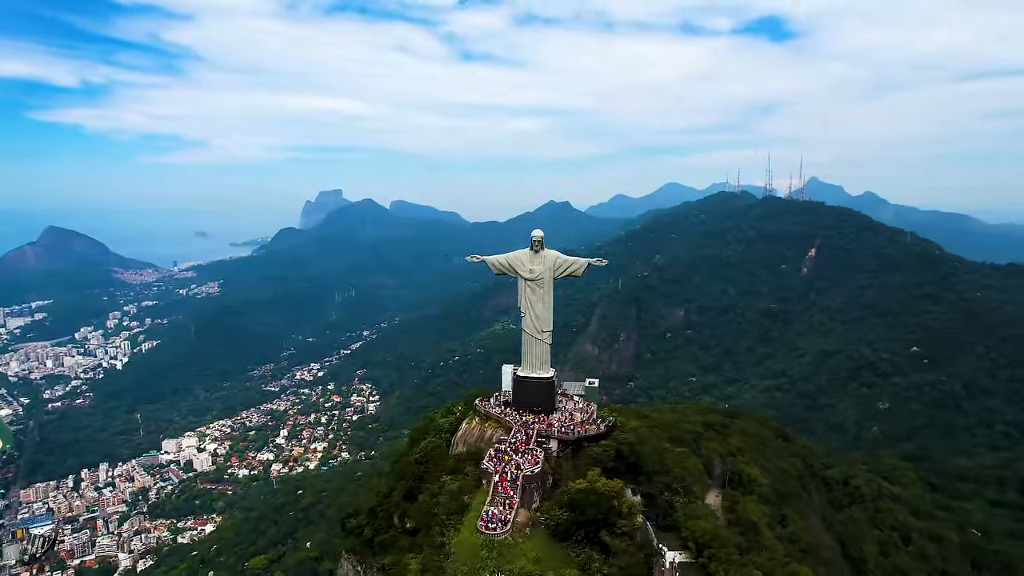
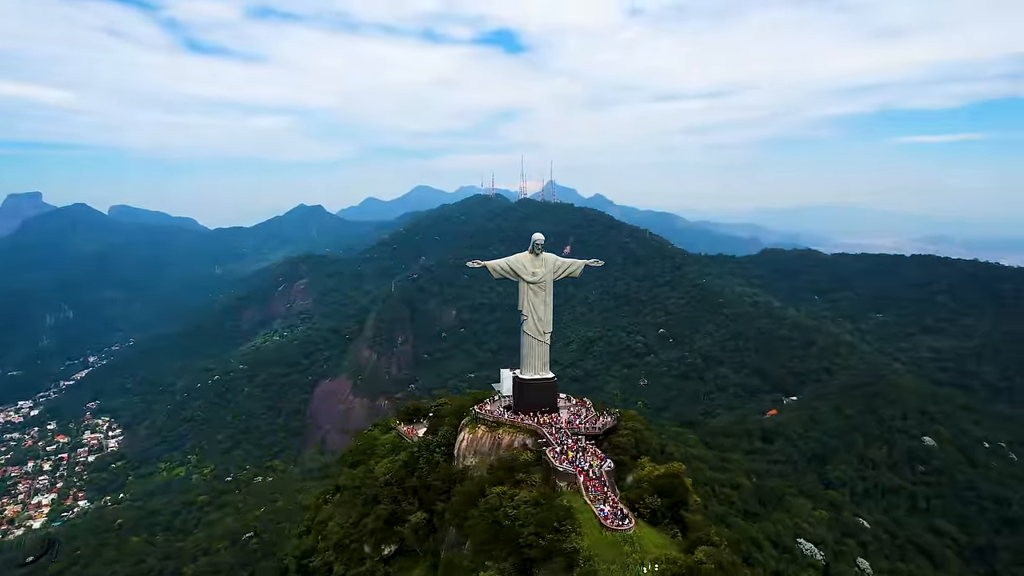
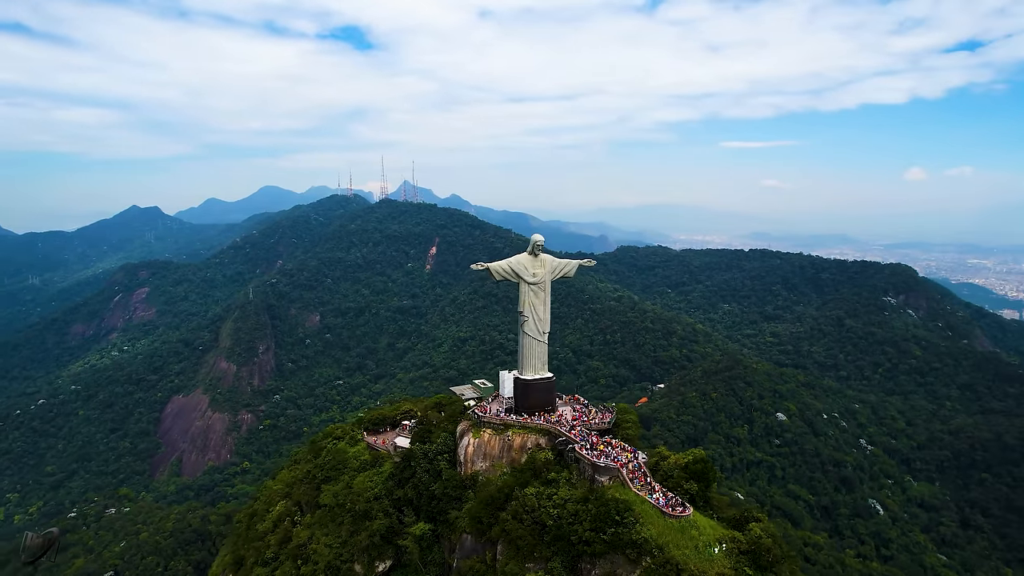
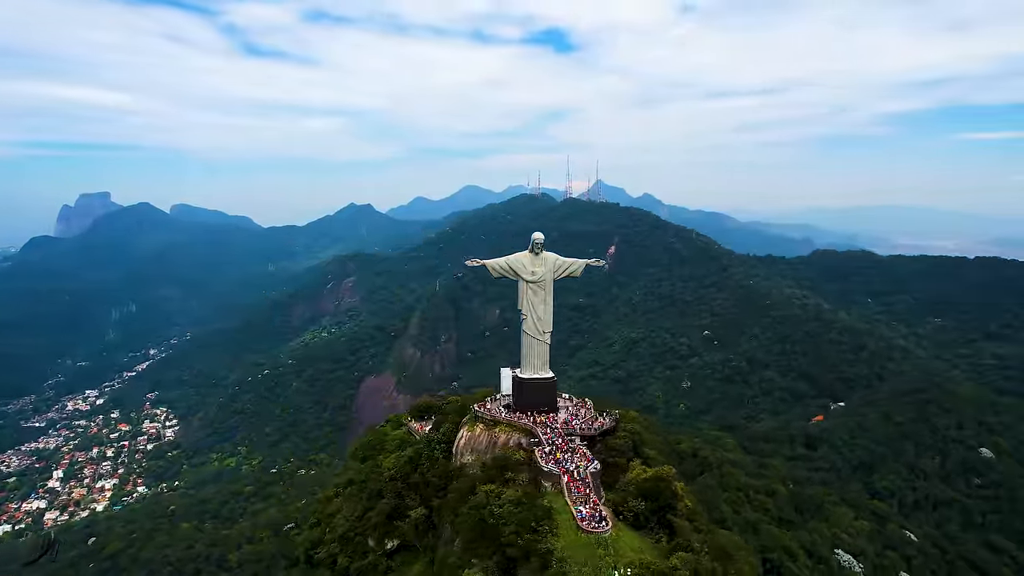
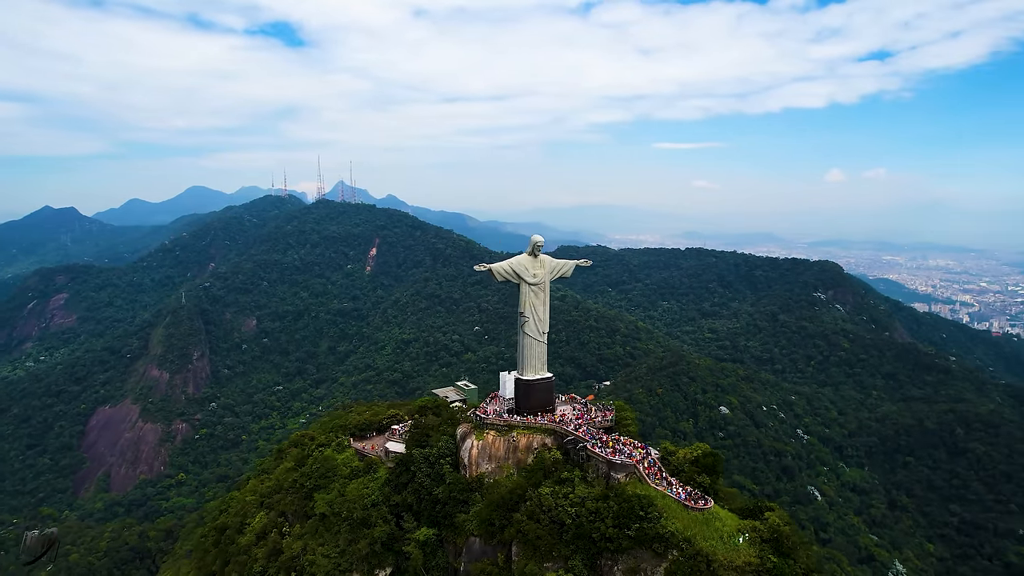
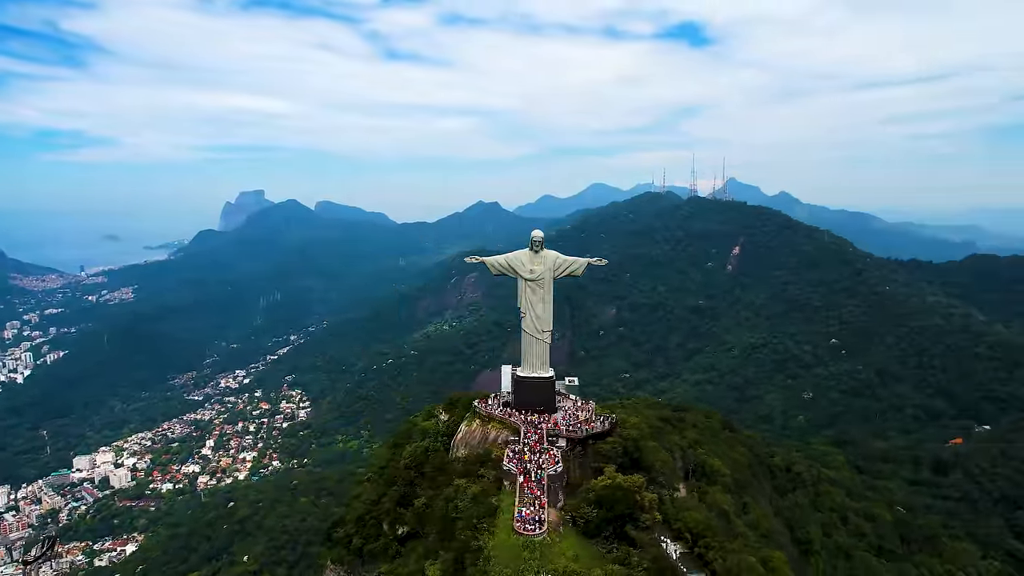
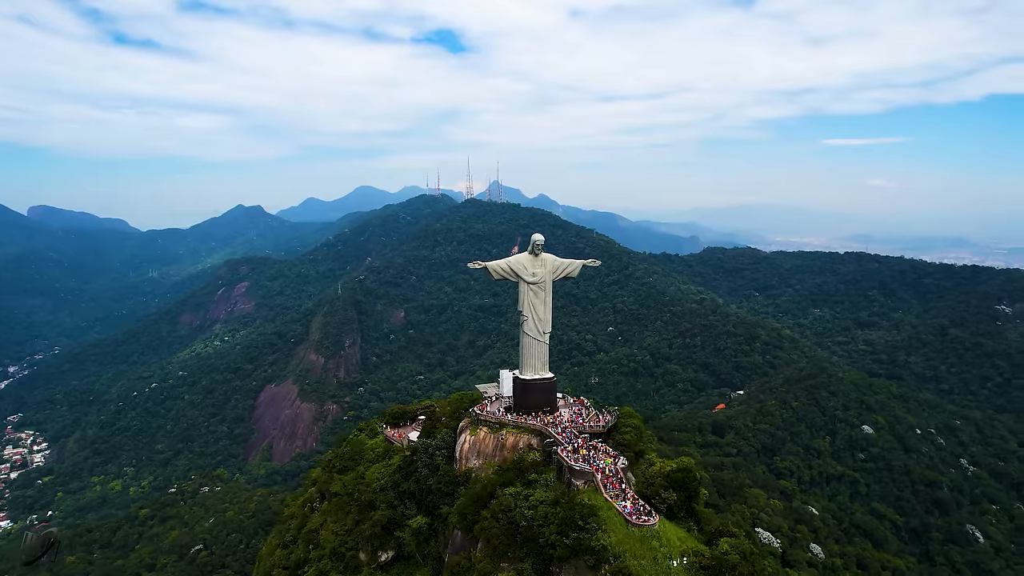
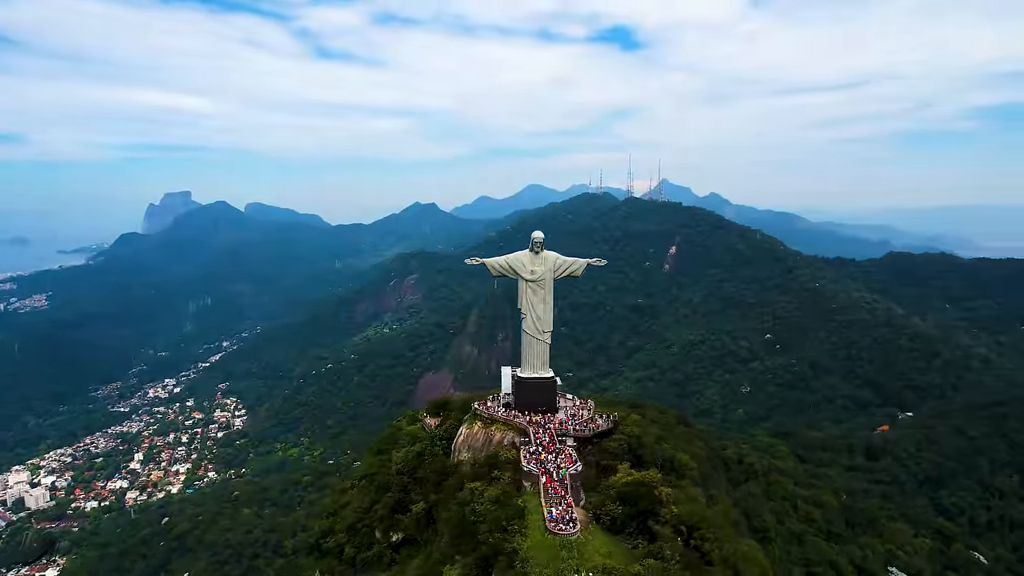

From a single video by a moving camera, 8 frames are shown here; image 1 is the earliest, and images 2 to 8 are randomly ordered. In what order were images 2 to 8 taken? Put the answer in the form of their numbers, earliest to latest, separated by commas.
6, 8, 4, 2, 7, 3, 5
